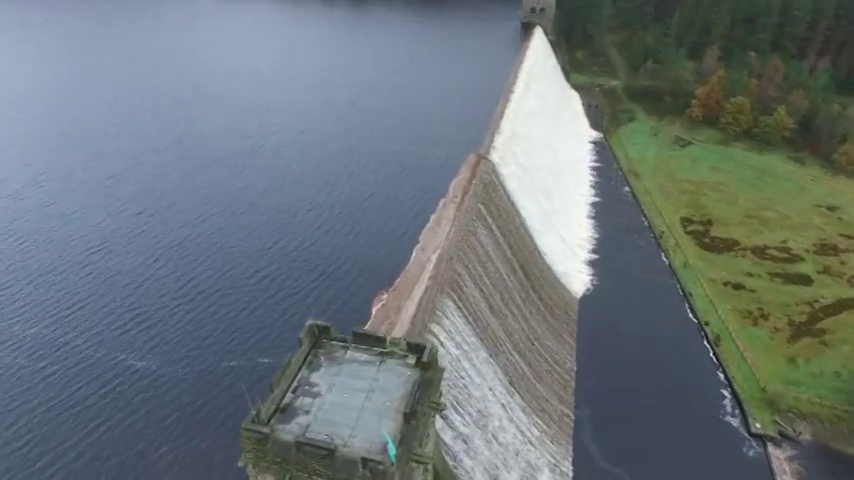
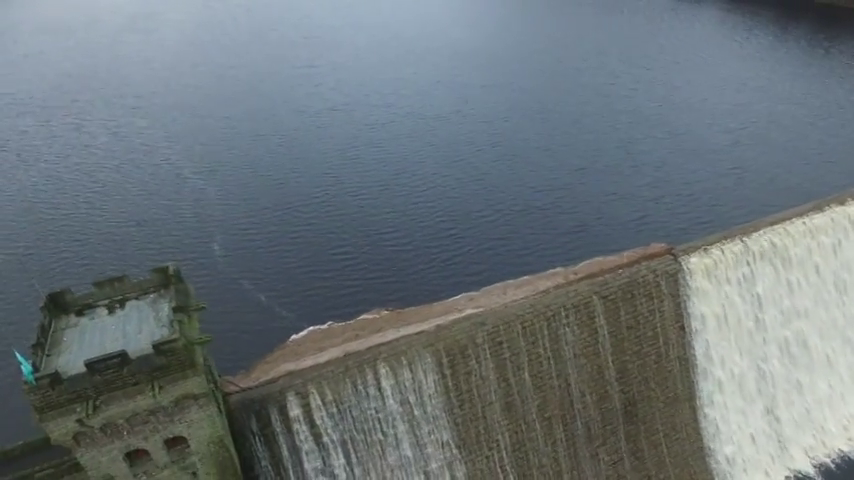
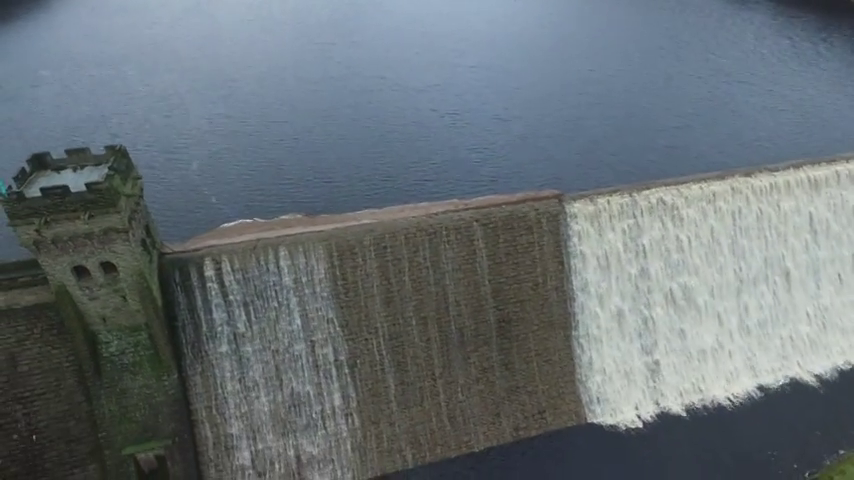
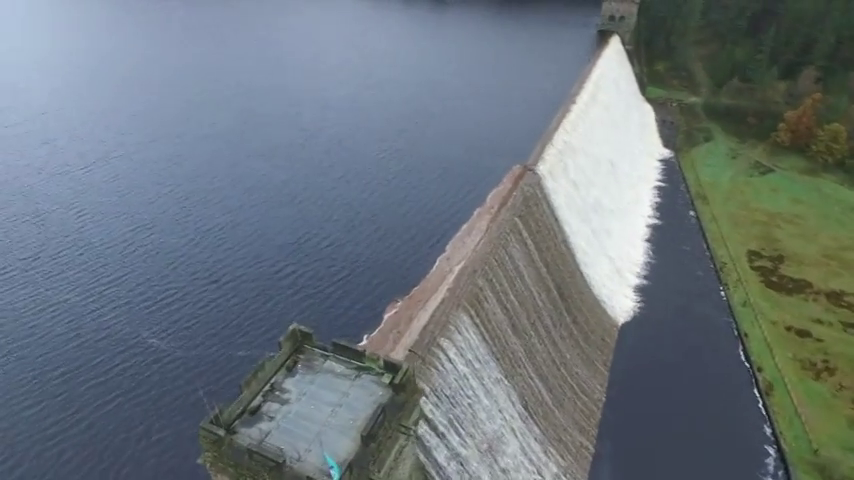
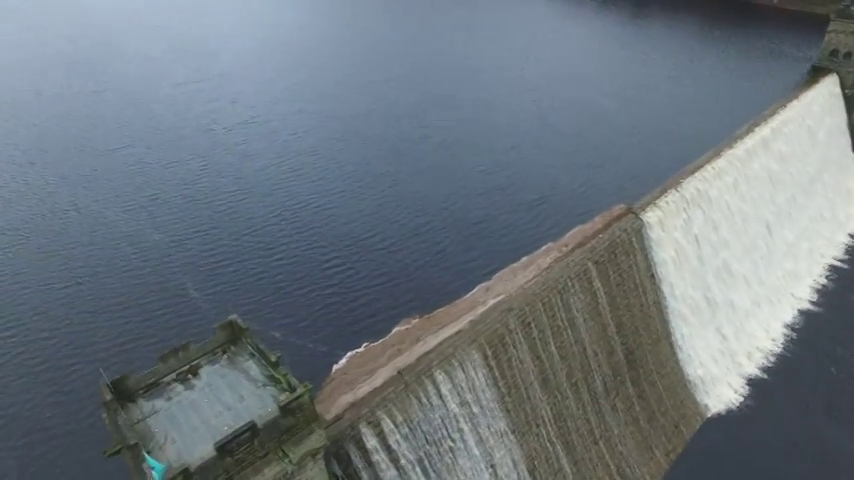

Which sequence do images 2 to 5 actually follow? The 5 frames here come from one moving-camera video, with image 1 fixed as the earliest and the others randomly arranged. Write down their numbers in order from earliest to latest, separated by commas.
4, 5, 2, 3
